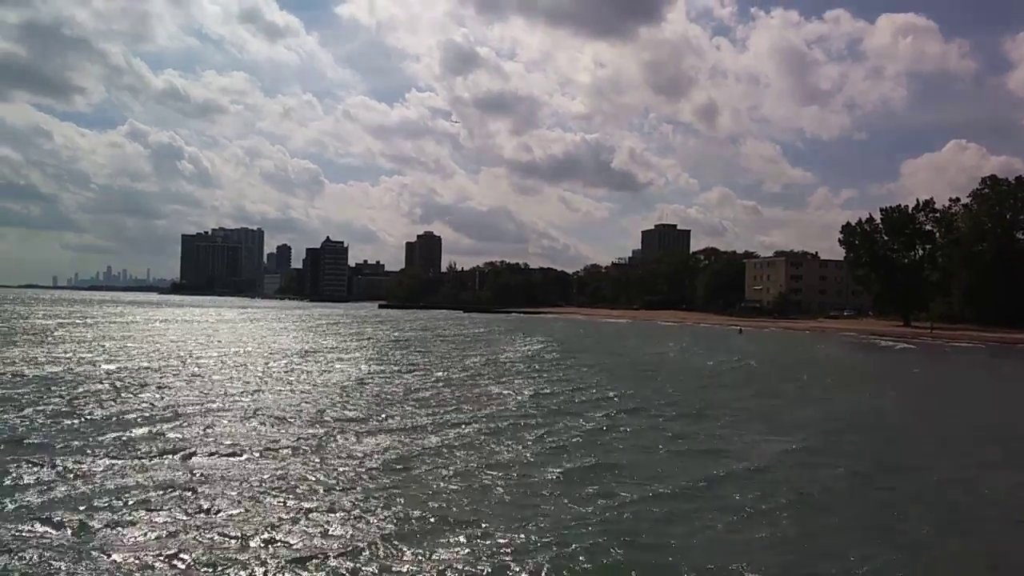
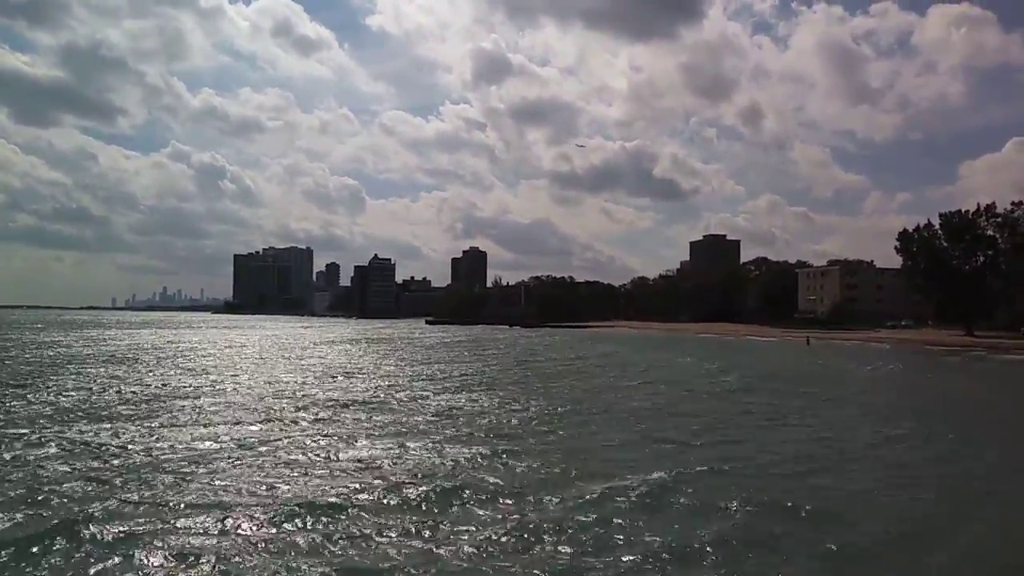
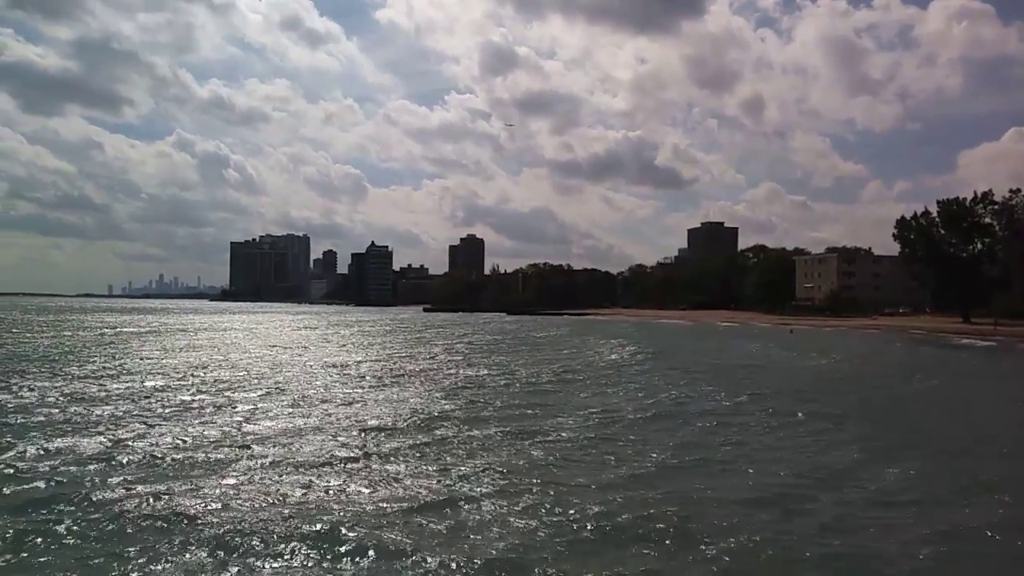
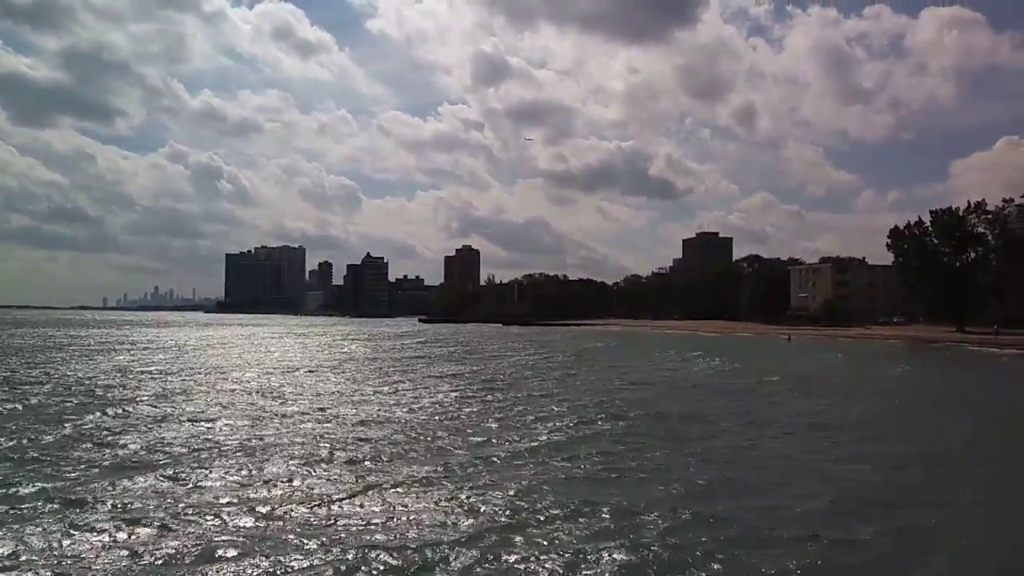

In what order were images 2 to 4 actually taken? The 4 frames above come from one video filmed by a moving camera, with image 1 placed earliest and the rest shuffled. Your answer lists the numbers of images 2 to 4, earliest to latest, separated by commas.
3, 4, 2
